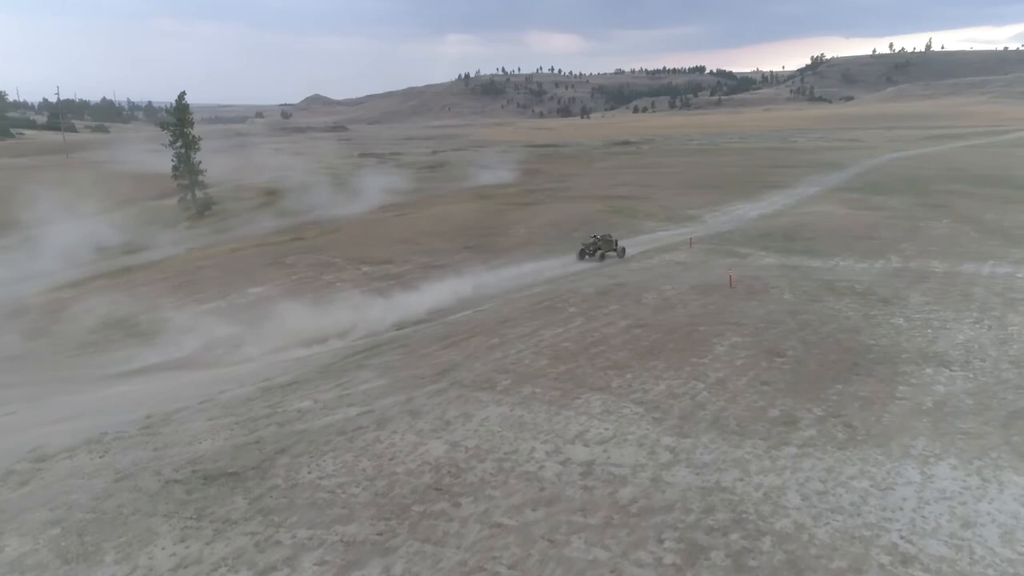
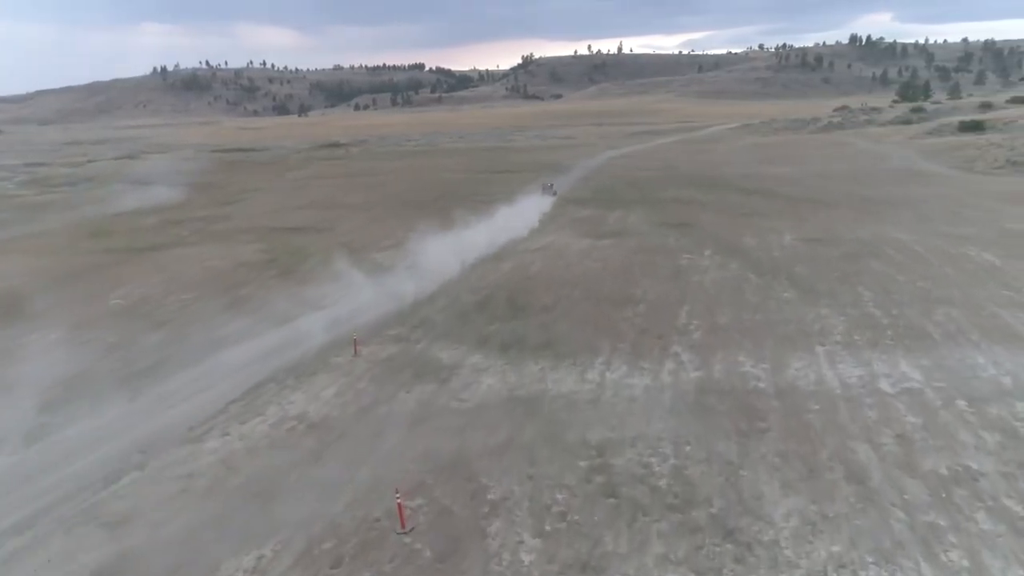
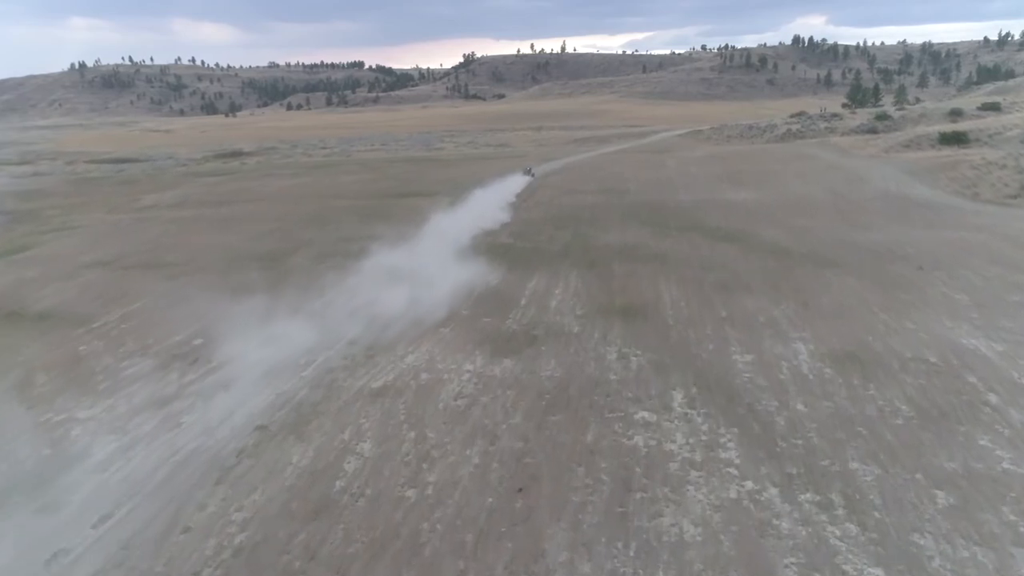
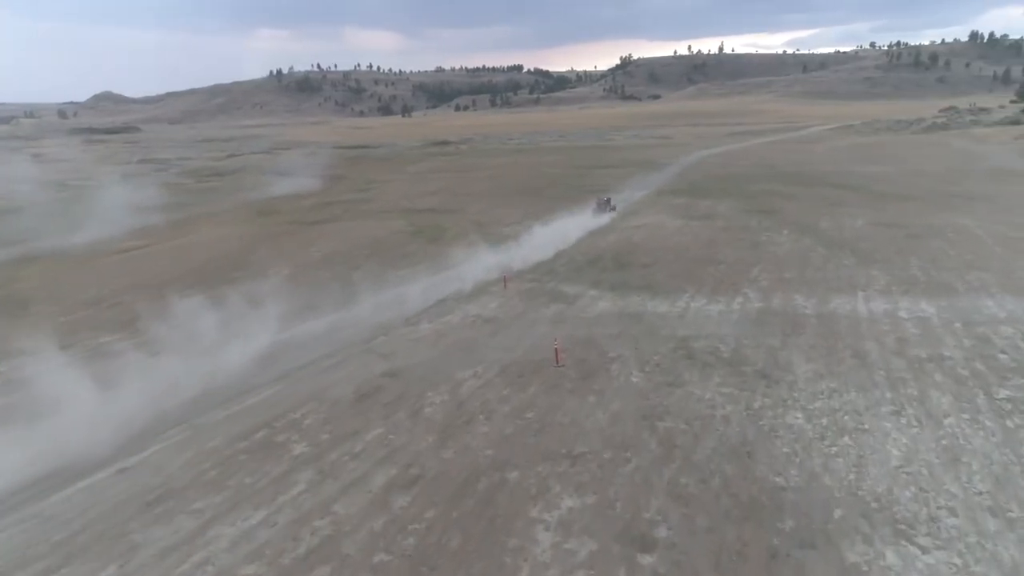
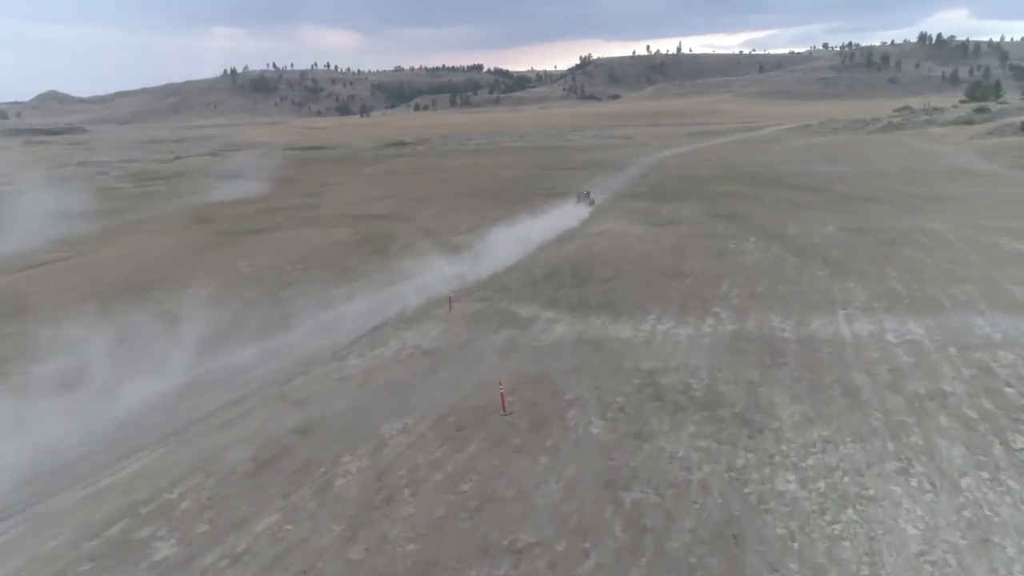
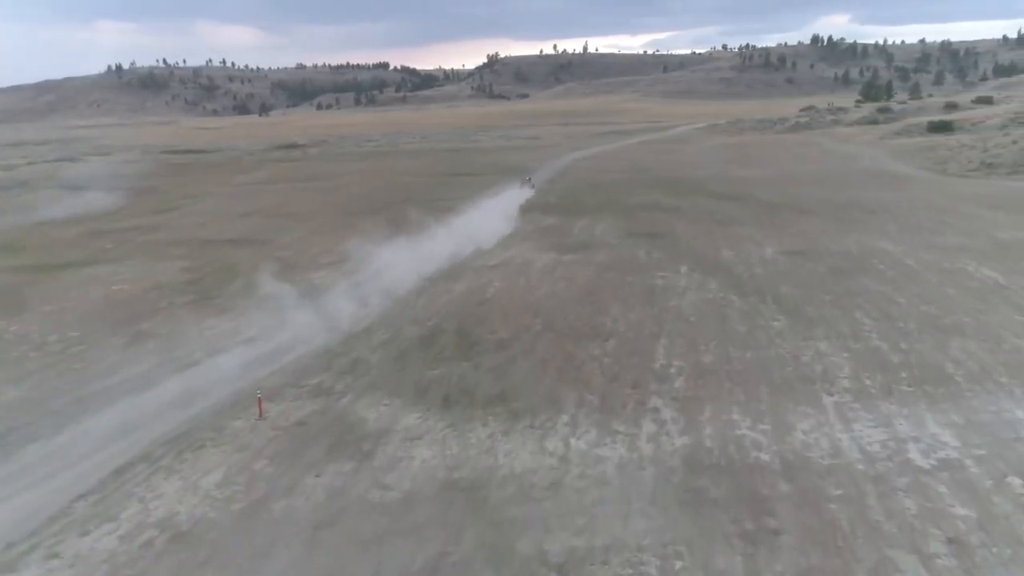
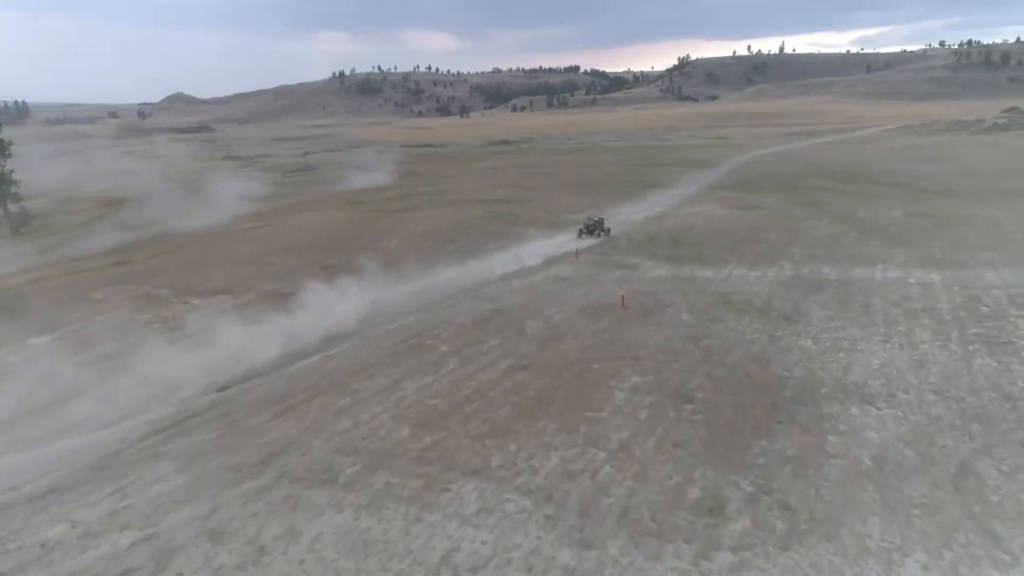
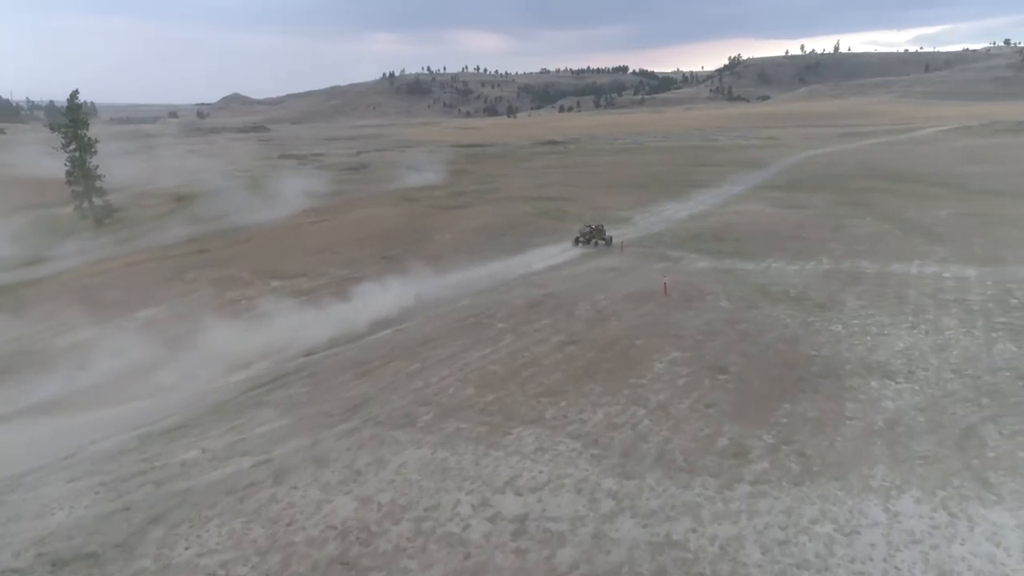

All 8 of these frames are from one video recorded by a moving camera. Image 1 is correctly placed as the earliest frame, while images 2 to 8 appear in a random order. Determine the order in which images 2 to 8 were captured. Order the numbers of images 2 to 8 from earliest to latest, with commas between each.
8, 7, 4, 5, 2, 6, 3
